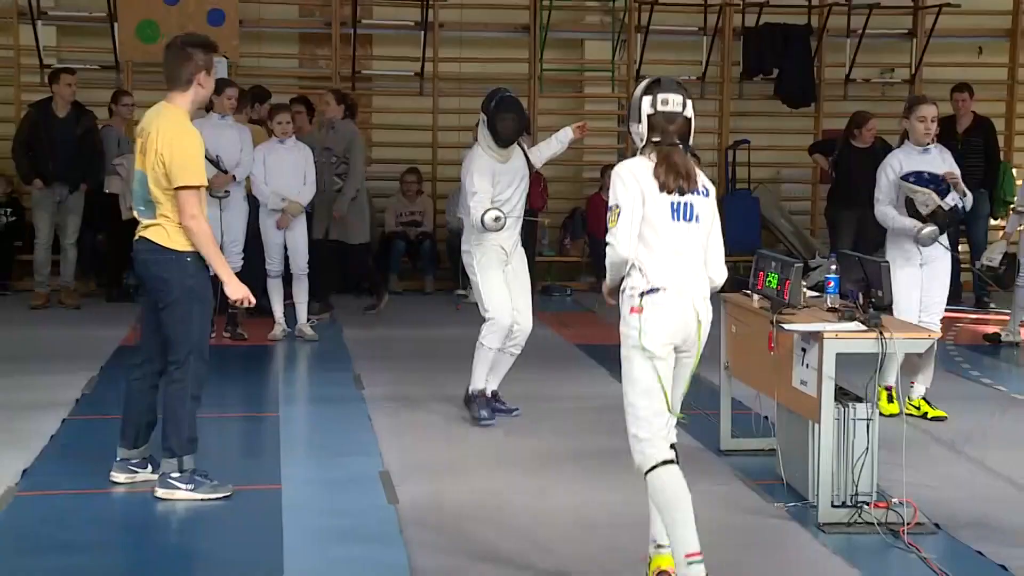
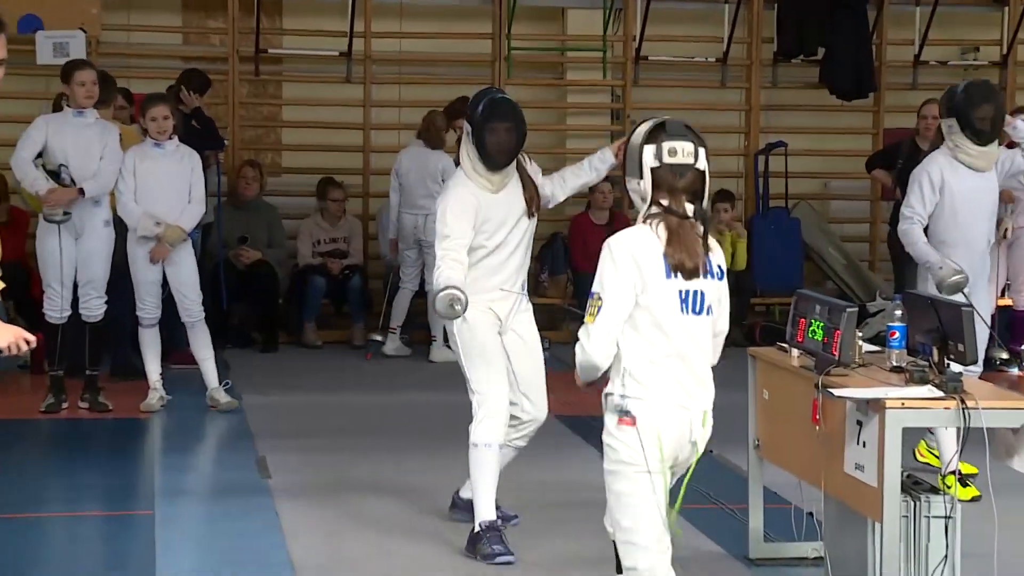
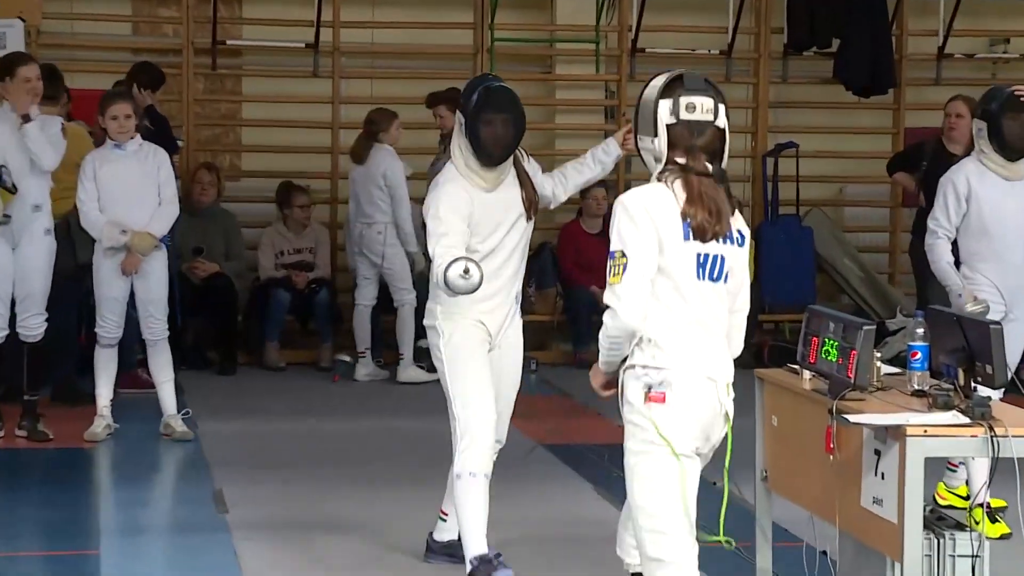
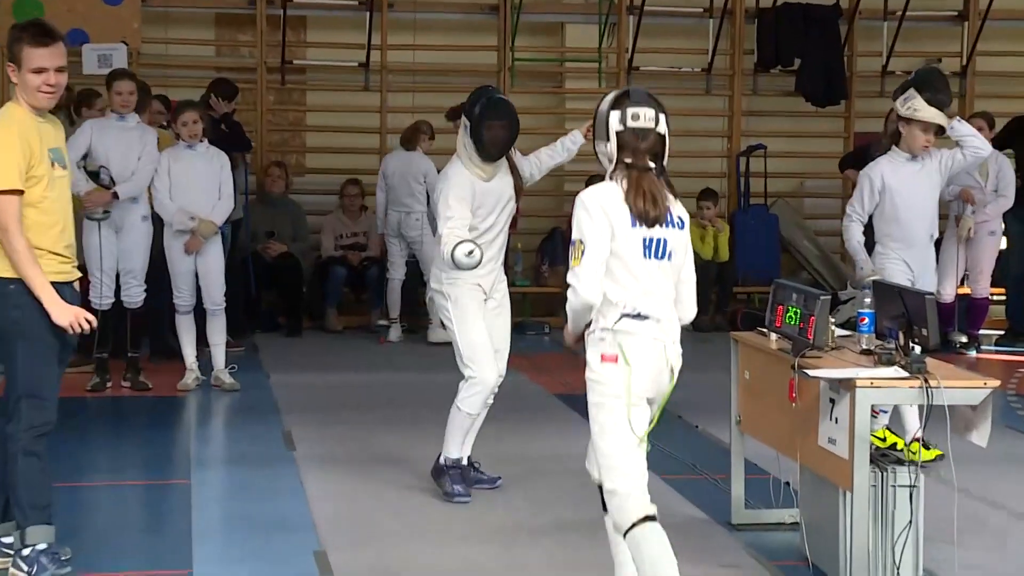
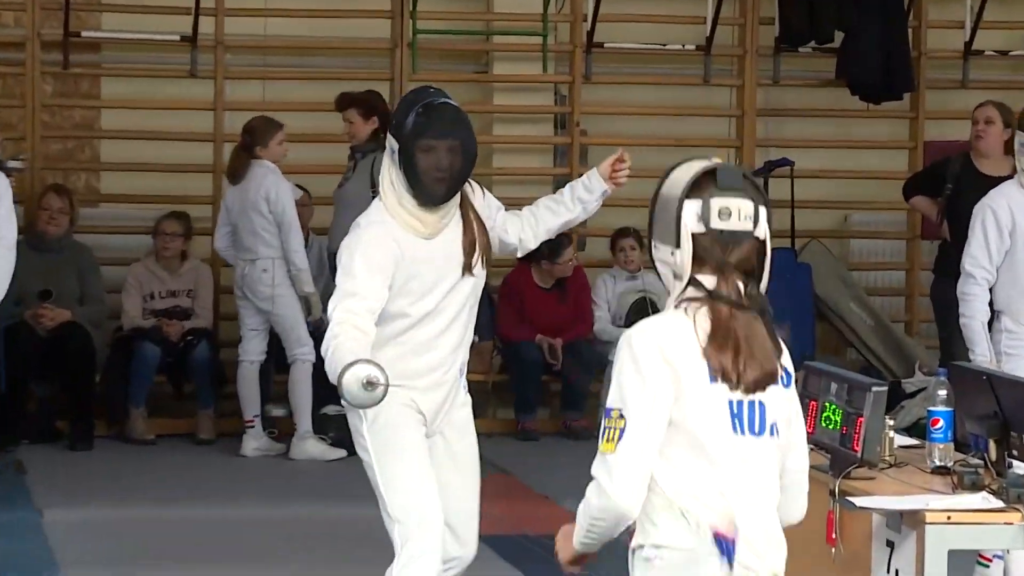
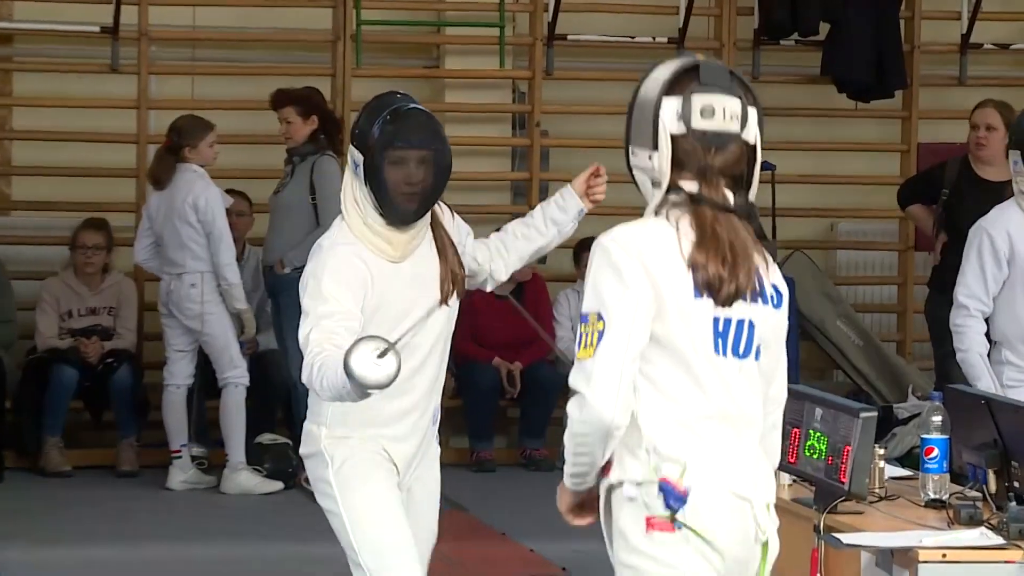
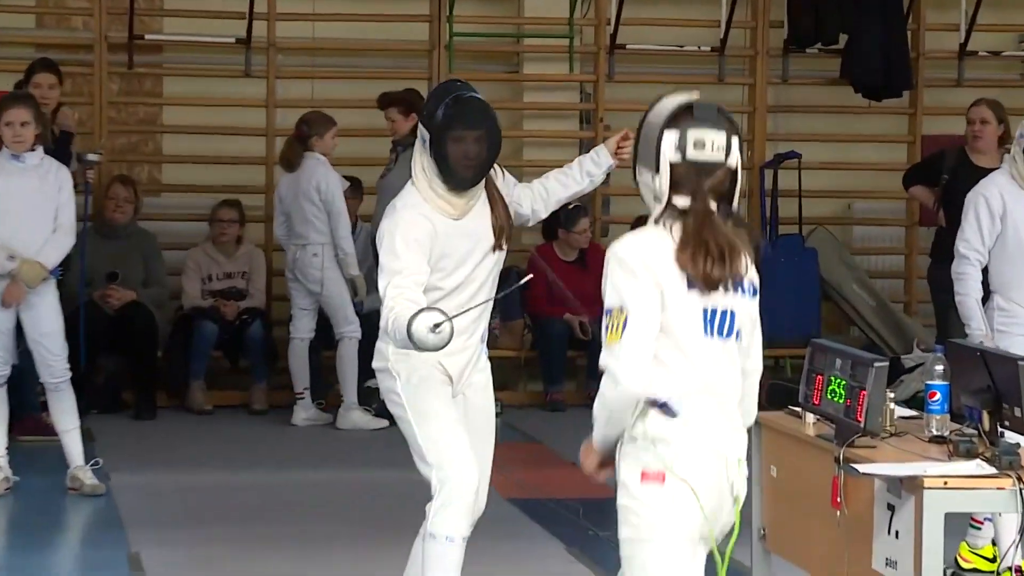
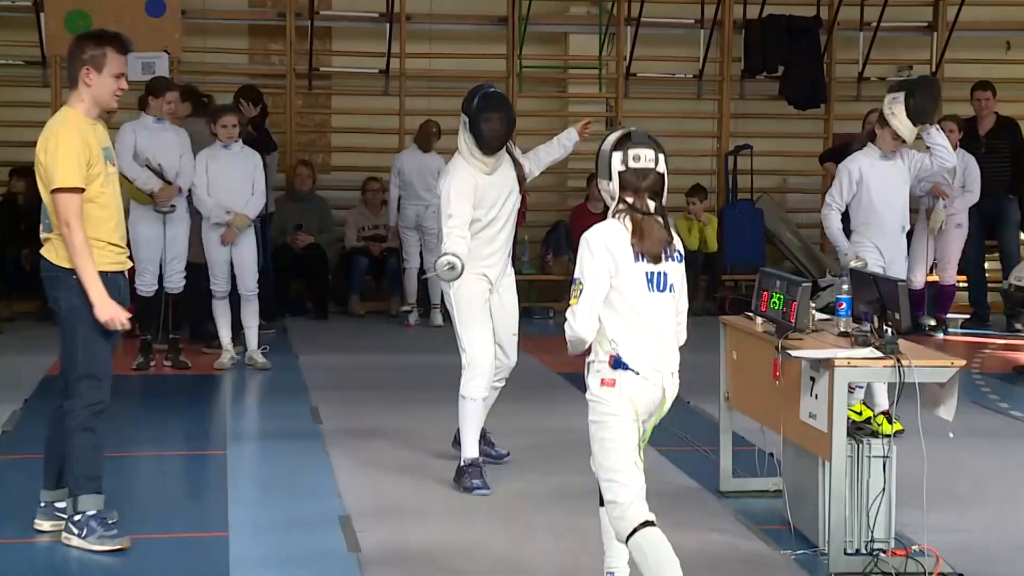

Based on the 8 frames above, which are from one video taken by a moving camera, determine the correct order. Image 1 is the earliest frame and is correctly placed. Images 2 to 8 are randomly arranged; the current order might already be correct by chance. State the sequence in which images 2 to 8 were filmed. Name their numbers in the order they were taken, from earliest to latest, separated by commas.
8, 4, 2, 3, 7, 5, 6
